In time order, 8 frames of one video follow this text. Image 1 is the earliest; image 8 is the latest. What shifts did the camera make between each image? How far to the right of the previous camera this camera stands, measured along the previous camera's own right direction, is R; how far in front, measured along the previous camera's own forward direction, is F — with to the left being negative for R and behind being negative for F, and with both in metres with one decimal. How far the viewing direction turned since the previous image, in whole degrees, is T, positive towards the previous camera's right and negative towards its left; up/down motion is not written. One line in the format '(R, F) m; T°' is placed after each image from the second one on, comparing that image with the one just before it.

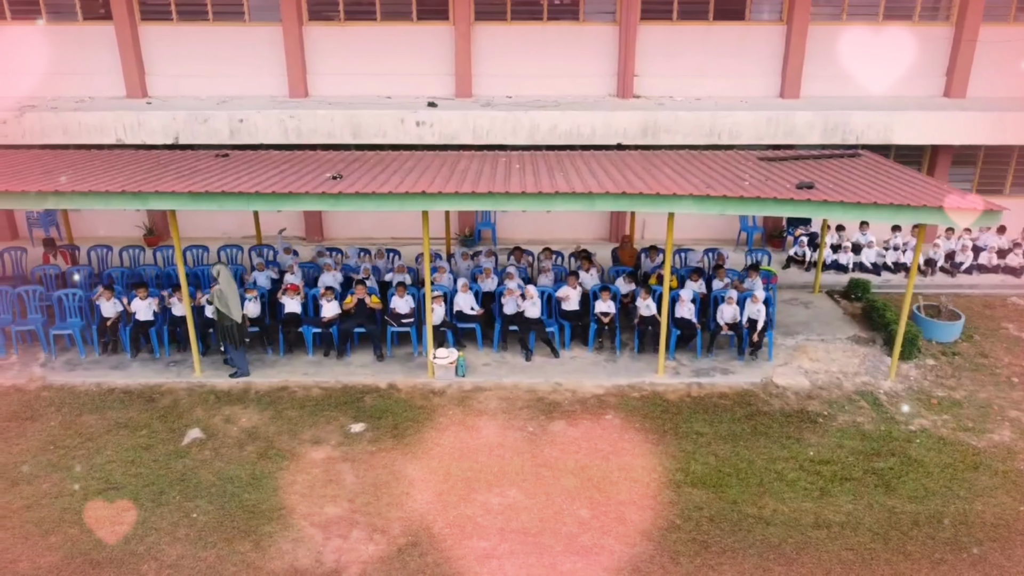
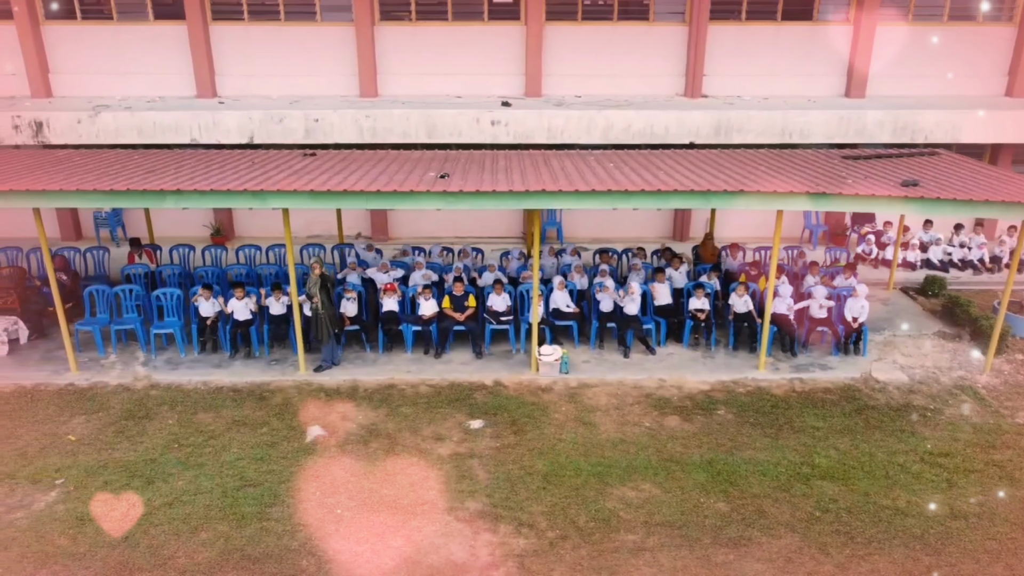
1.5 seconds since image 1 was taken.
(-1.2, -0.1) m; +1°
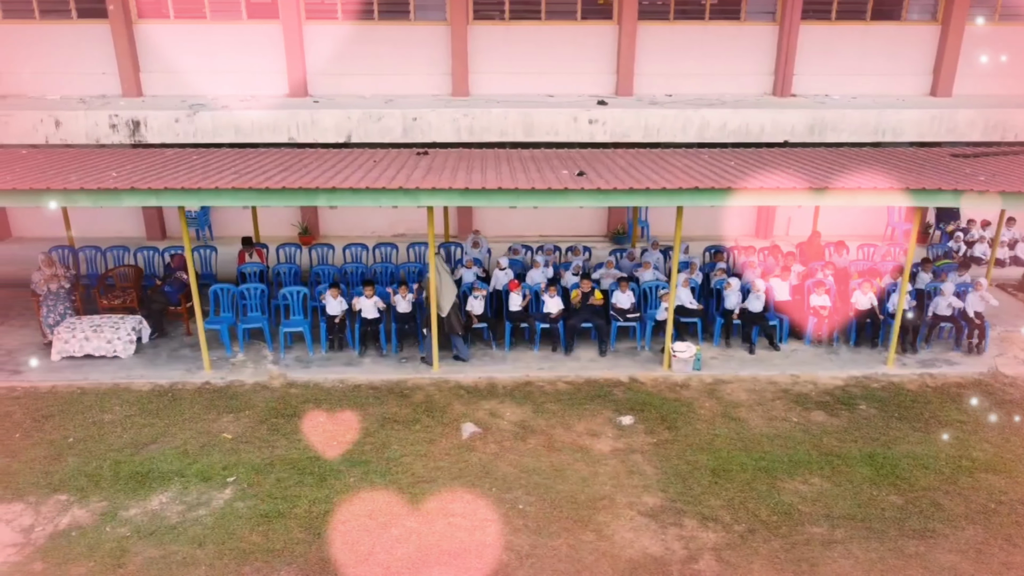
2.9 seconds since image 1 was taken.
(-1.6, 0.0) m; +1°
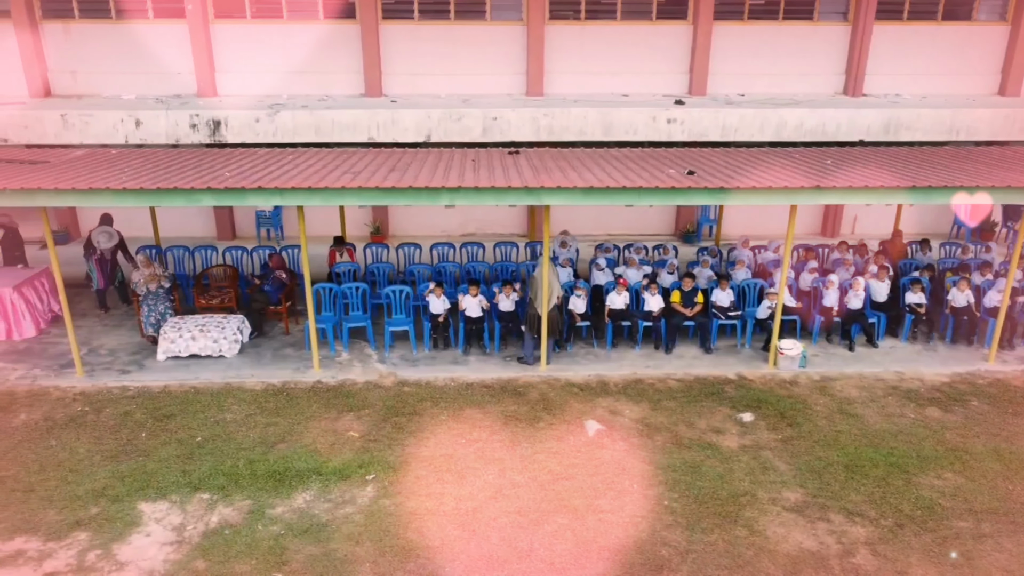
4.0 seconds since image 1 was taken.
(-1.2, 0.0) m; +1°
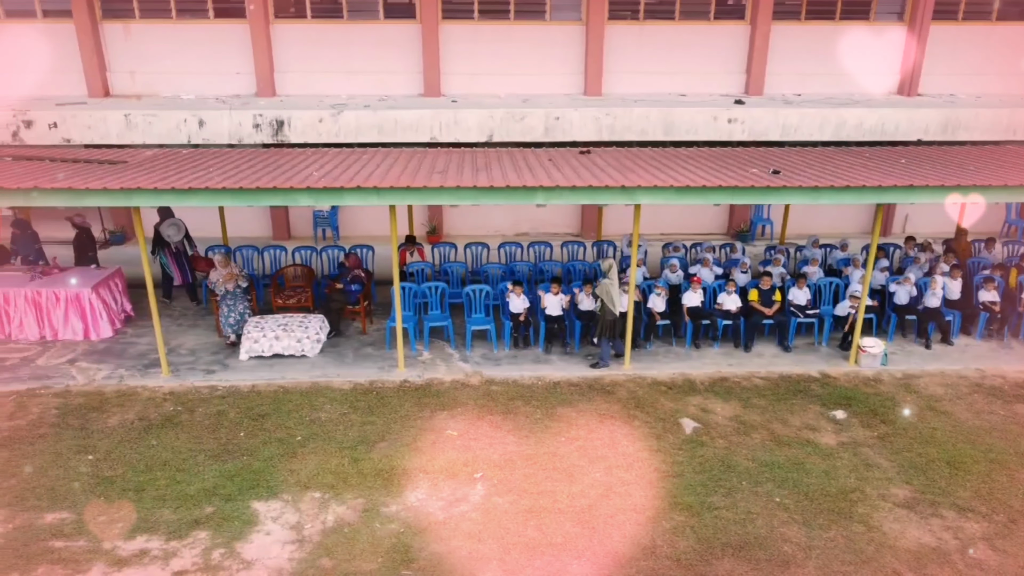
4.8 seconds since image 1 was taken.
(-1.0, 0.0) m; 0°
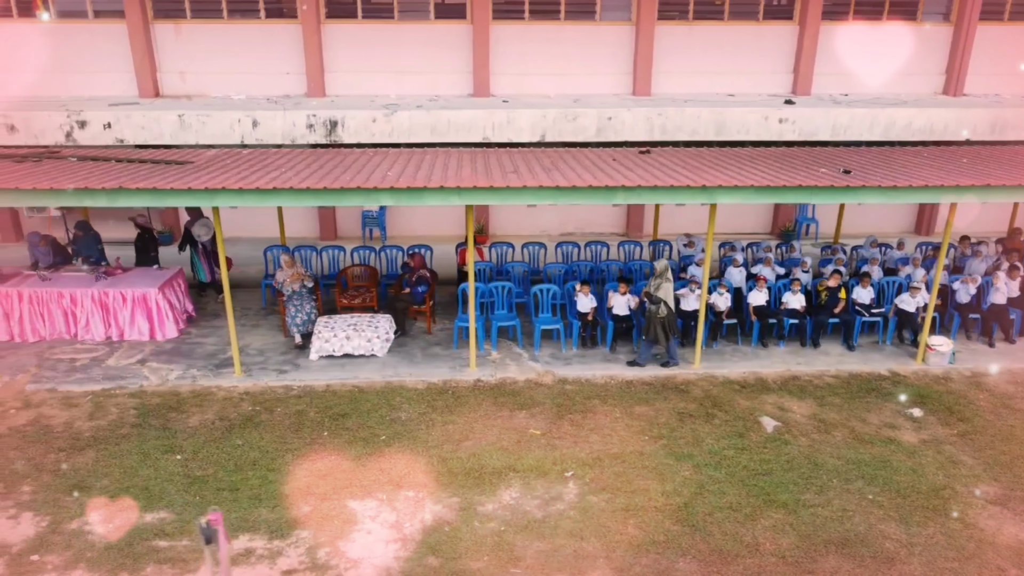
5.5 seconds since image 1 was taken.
(-0.8, 0.0) m; 0°
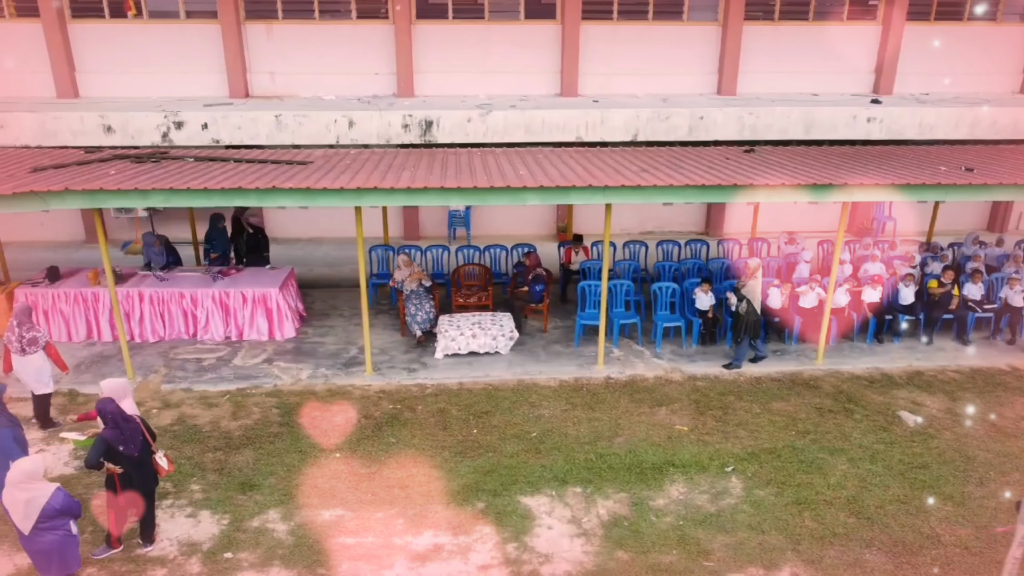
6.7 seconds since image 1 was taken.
(-1.5, -0.1) m; +1°
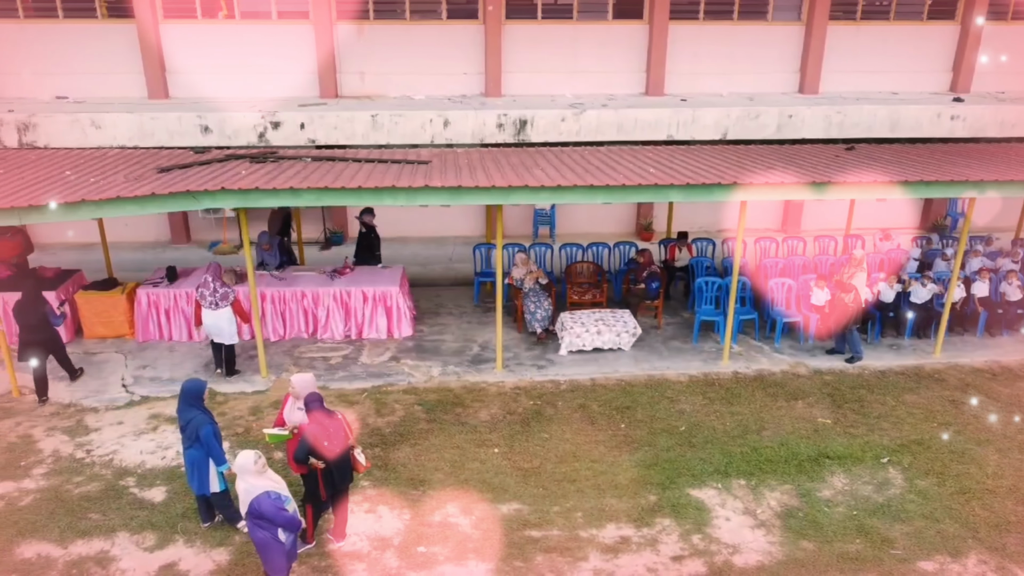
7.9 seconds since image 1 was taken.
(-1.5, -0.1) m; +1°
